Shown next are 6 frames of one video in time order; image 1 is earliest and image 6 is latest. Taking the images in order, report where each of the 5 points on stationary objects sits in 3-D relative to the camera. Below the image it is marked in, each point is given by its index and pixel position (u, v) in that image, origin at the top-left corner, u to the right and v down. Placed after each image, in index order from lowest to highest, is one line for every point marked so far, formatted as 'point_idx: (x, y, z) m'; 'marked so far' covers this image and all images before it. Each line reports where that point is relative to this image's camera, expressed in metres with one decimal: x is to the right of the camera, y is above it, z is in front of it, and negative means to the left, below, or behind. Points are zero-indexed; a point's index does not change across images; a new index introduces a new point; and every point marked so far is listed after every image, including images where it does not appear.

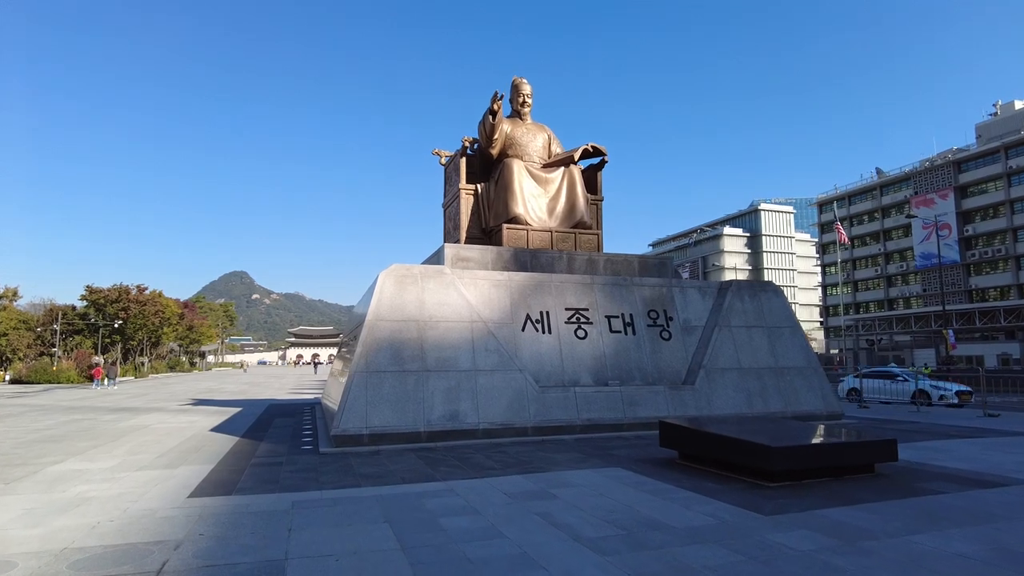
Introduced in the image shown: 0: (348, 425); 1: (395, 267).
0: (-2.4, -2.0, +8.6) m
1: (-1.9, +0.3, +9.9) m
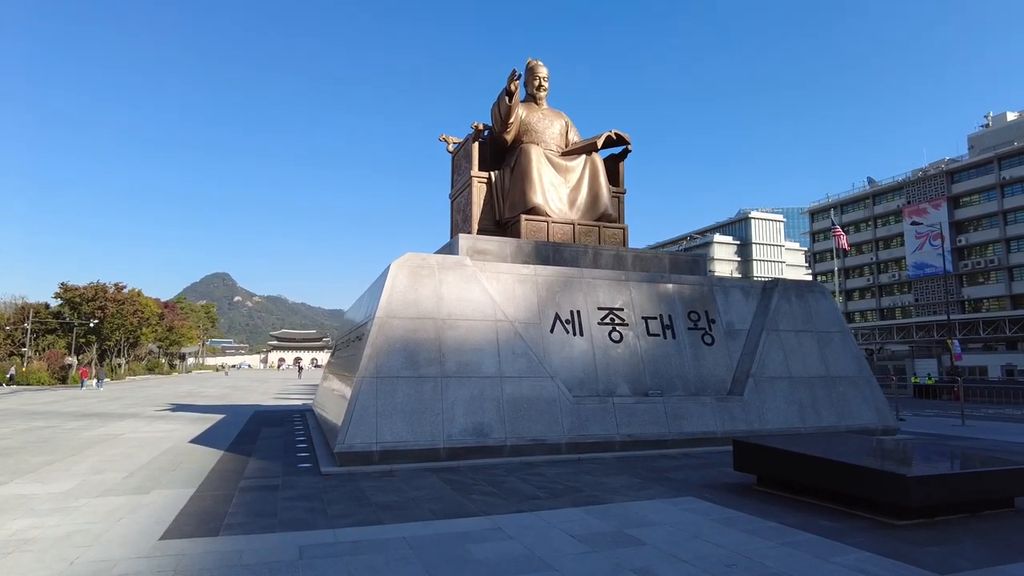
0: (-1.9, -1.9, +7.3) m
1: (-1.5, +0.4, +8.6) m
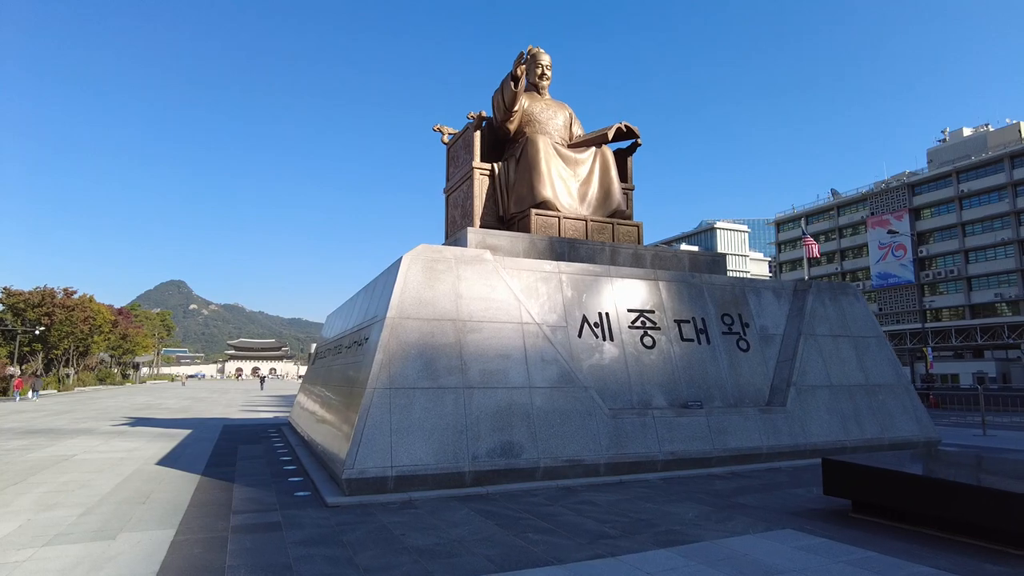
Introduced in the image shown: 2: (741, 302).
0: (-1.5, -1.8, +6.1) m
1: (-1.1, +0.5, +7.5) m
2: (+3.7, -0.2, +9.7) m
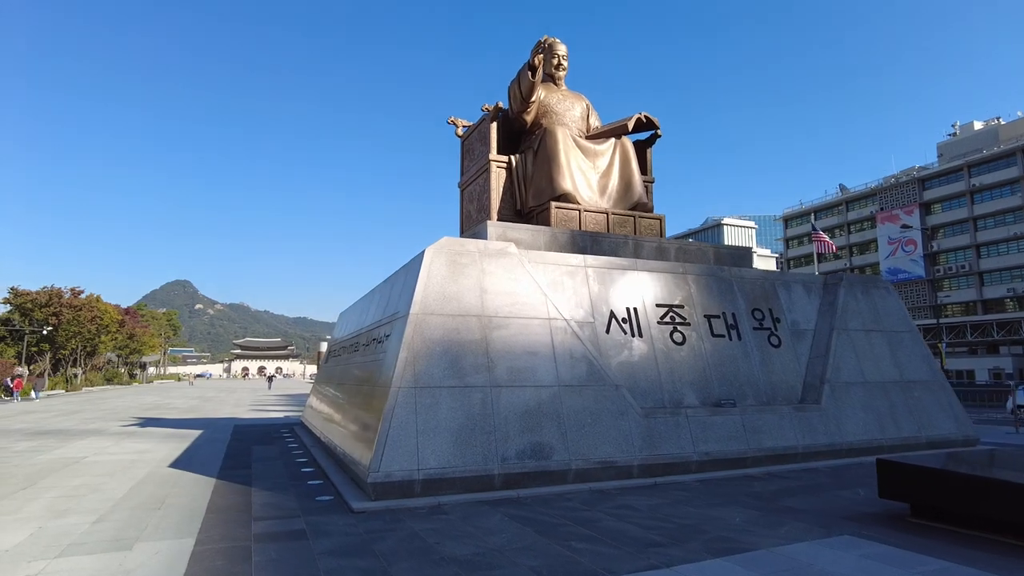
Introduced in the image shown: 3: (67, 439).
0: (-1.2, -1.7, +5.8) m
1: (-0.8, +0.5, +7.2) m
2: (+4.0, -0.1, +9.4) m
3: (-9.1, -3.1, +12.3) m
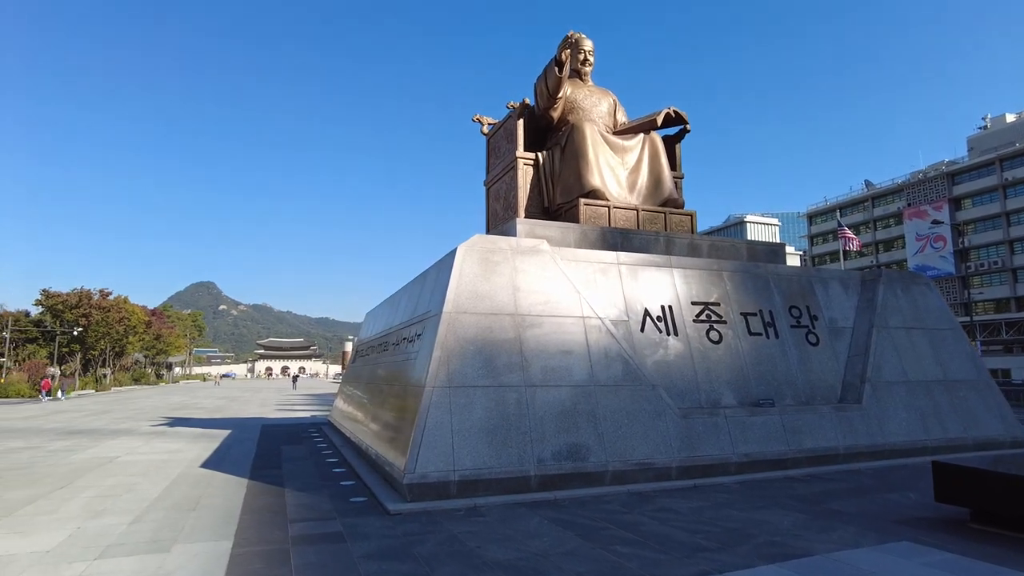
0: (-0.8, -1.7, +5.7) m
1: (-0.4, +0.6, +7.1) m
2: (+4.5, -0.1, +9.1) m
3: (-8.5, -3.1, +12.4) m
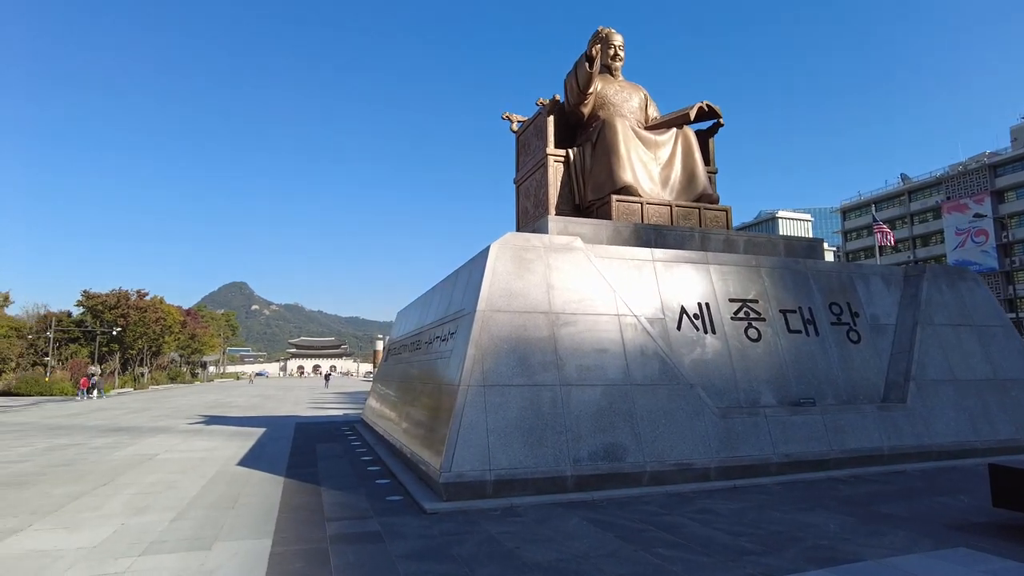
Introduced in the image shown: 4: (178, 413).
0: (-0.5, -1.7, +5.7) m
1: (0.0, +0.6, +7.0) m
2: (+5.0, 0.0, +8.8) m
3: (-7.9, -3.1, +12.7) m
4: (-10.7, -4.0, +19.3) m
